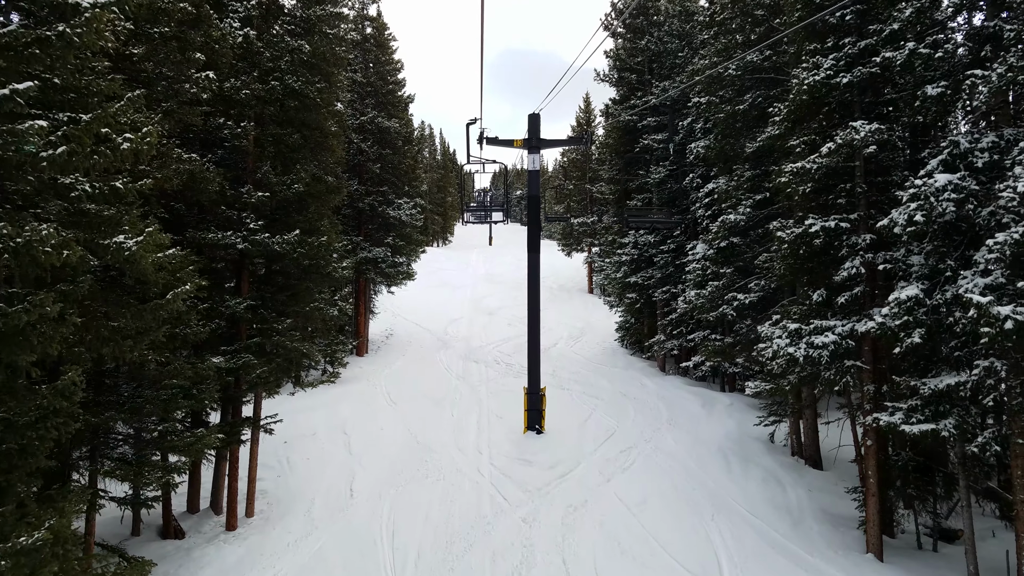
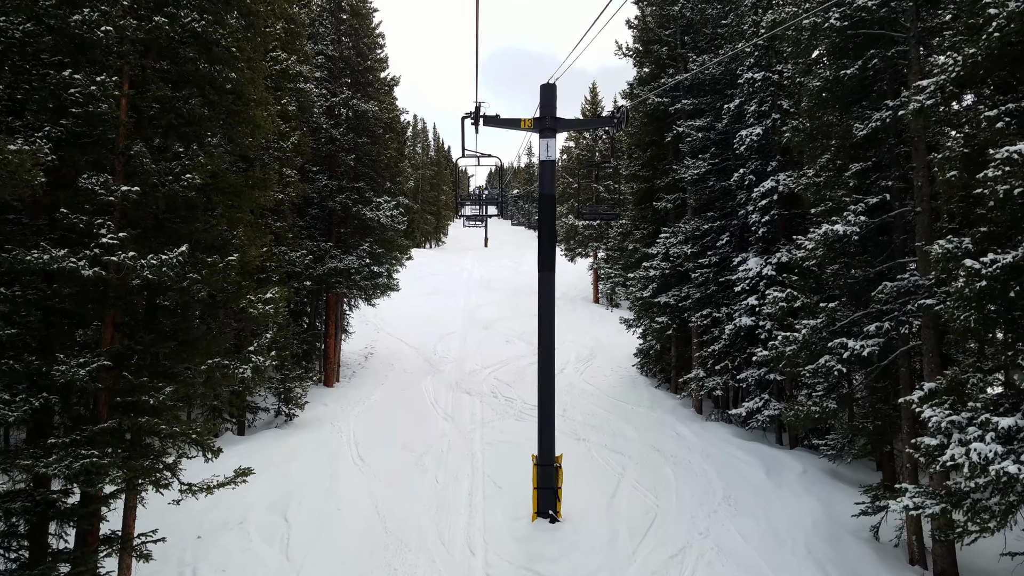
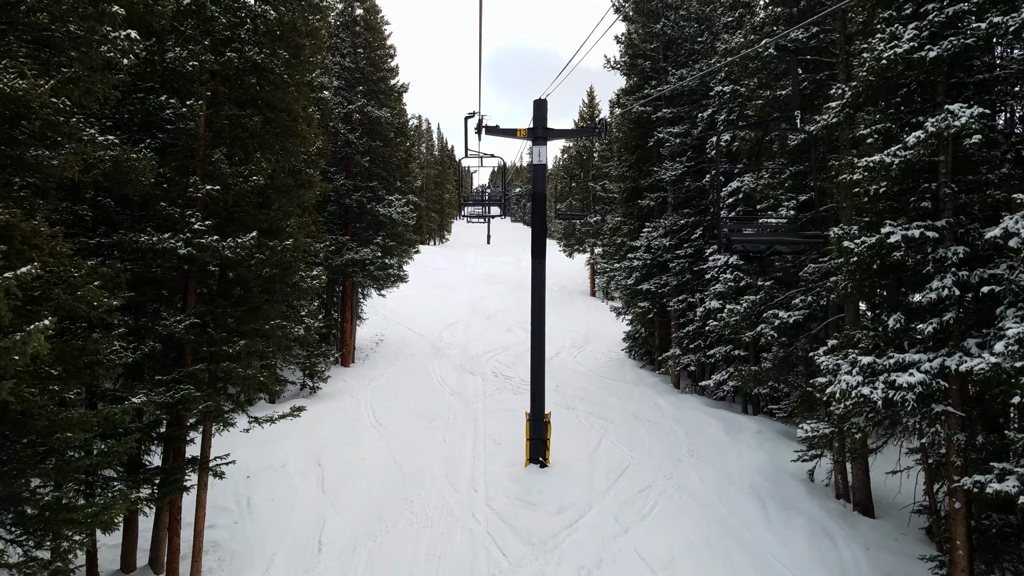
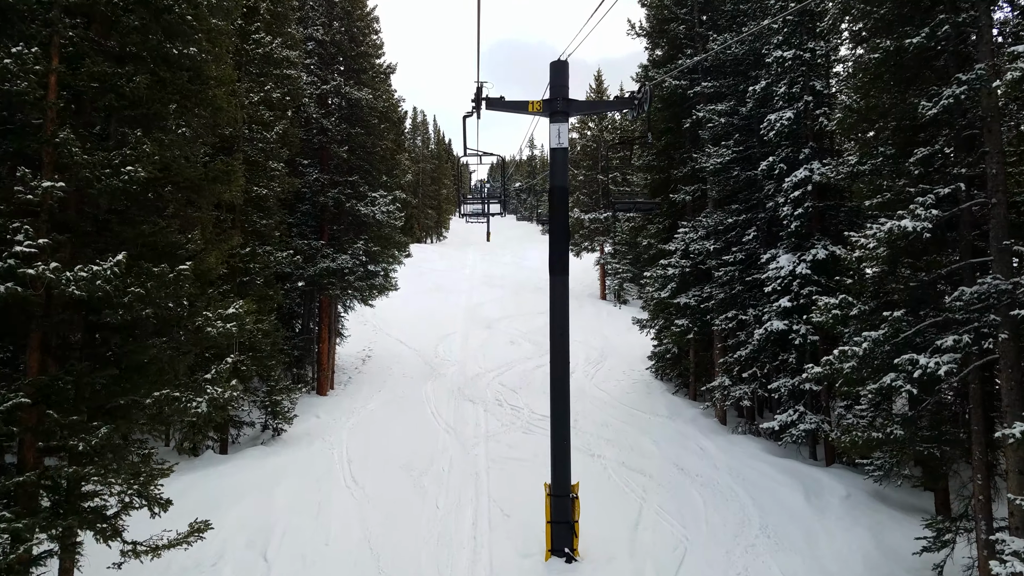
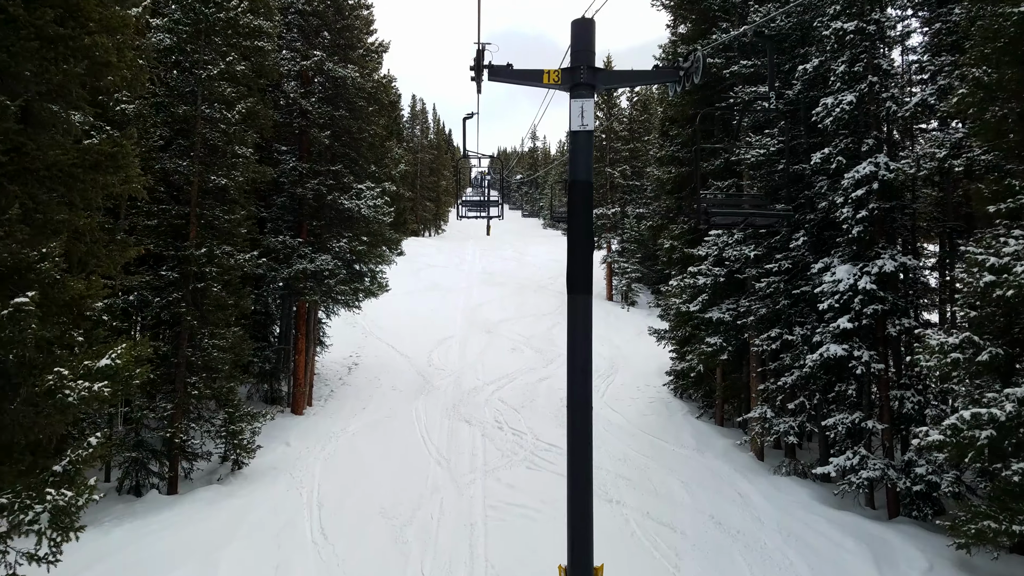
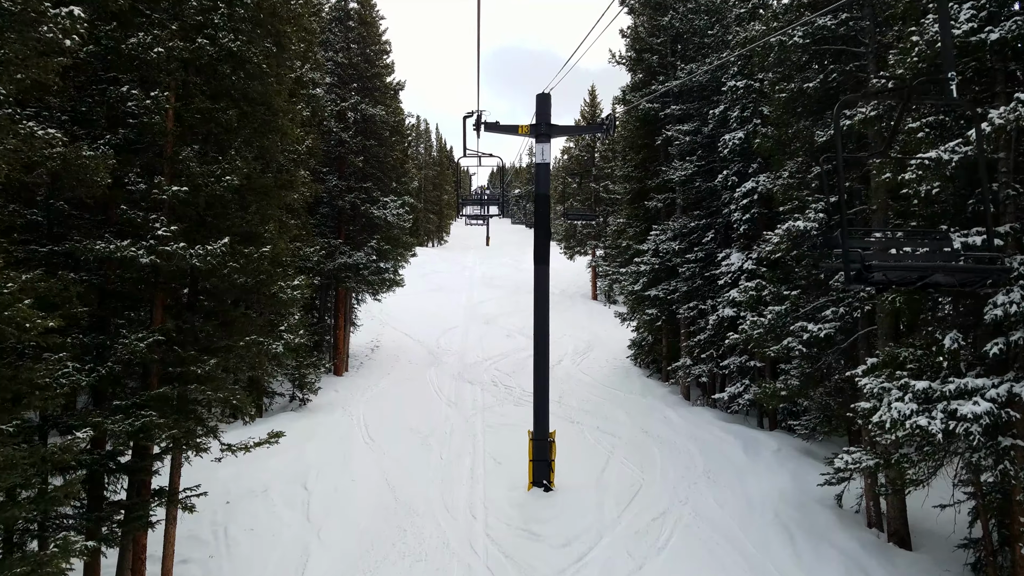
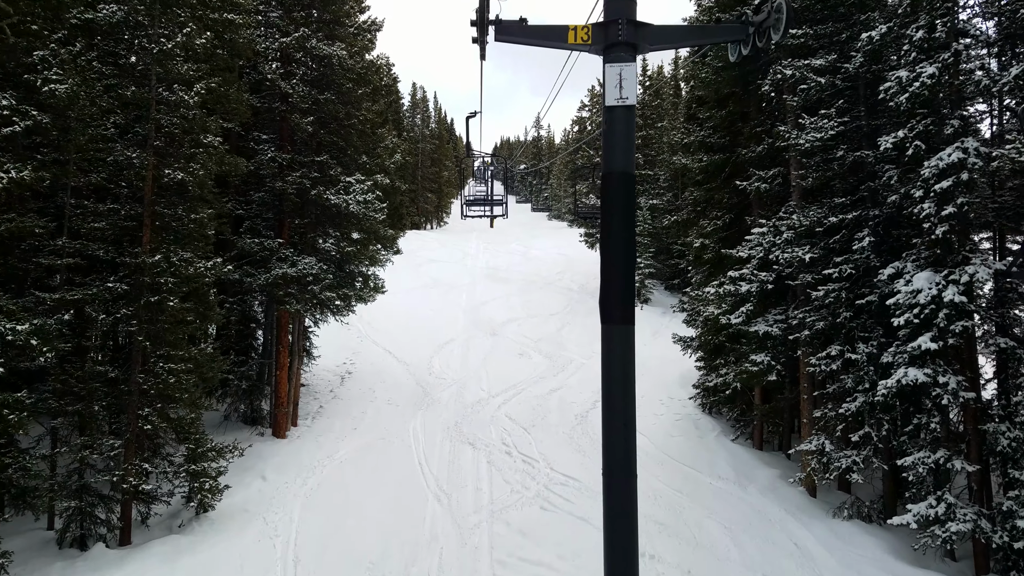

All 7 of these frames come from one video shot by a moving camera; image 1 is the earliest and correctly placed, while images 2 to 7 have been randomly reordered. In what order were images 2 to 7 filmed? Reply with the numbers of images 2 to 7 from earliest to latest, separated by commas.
3, 6, 2, 4, 5, 7
